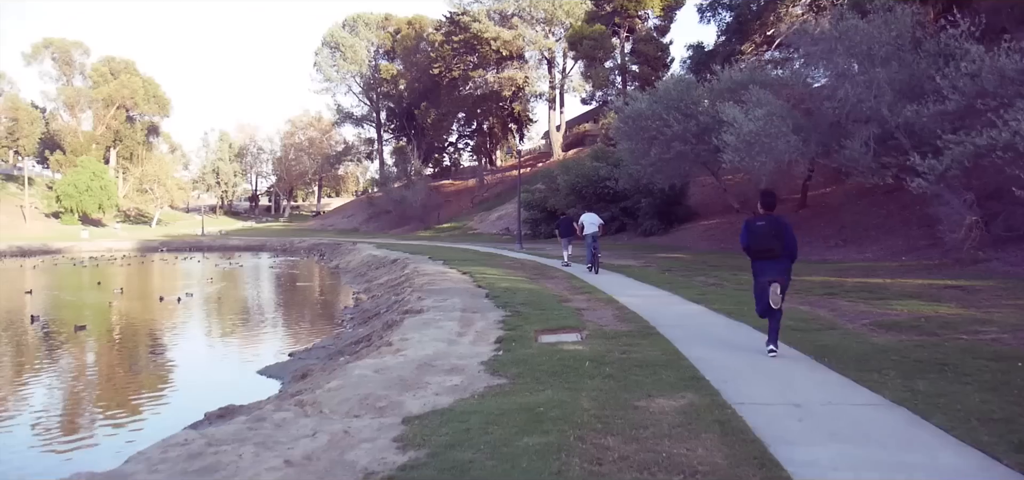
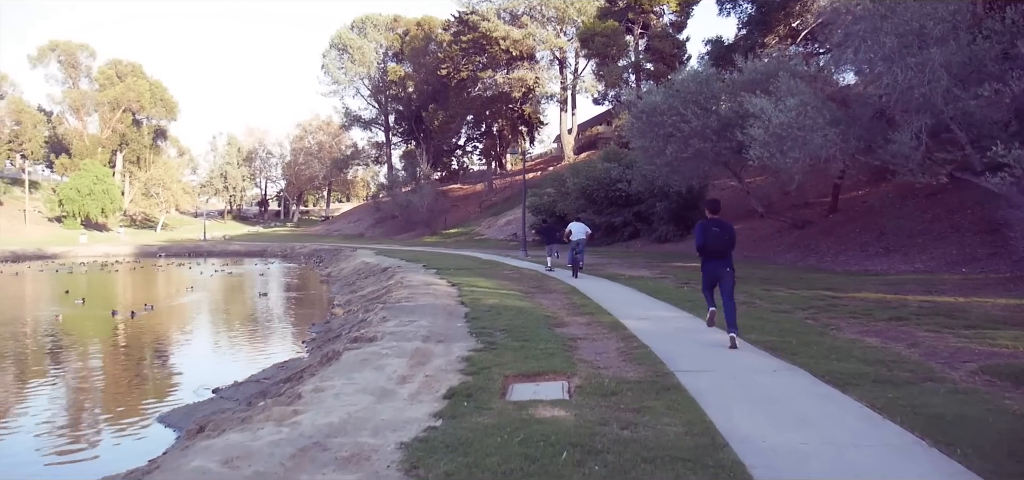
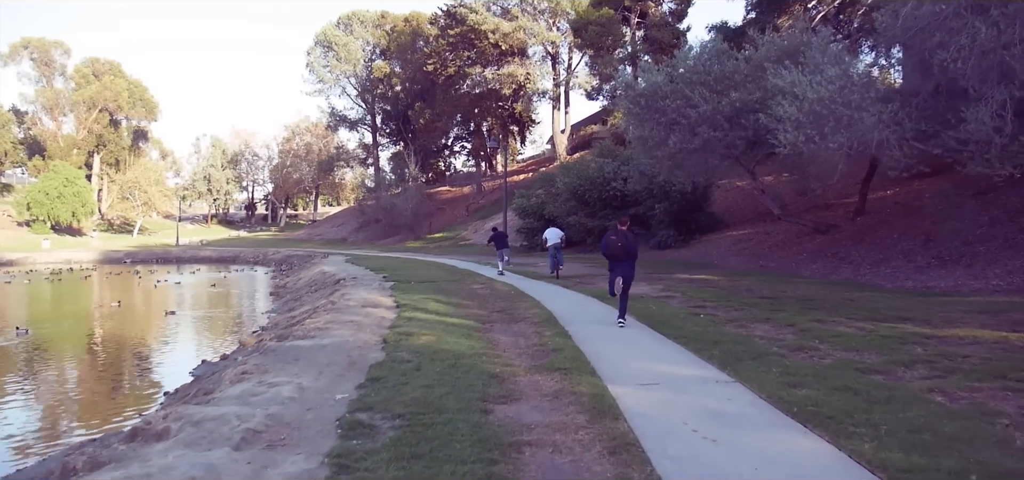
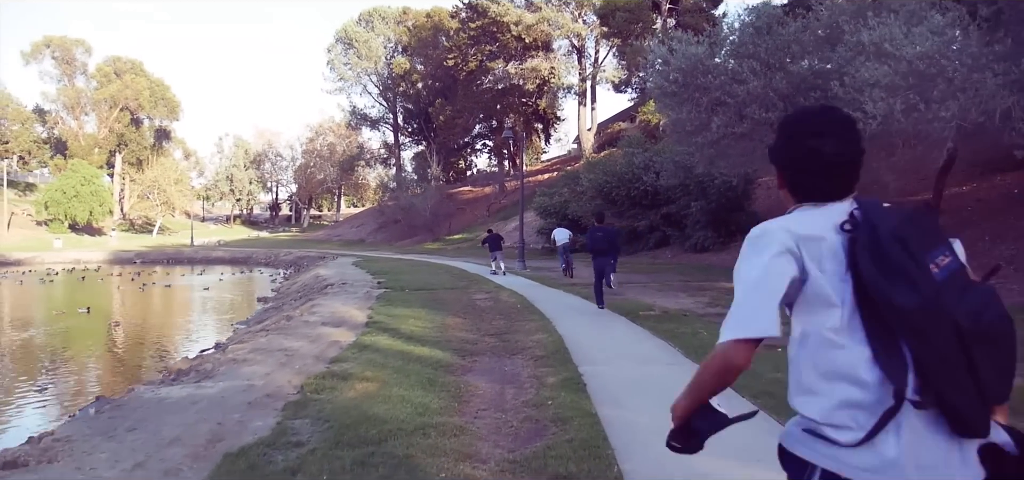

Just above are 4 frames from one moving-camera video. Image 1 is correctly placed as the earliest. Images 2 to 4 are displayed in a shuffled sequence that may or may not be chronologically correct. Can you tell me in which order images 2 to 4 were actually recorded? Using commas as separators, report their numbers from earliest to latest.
2, 3, 4
